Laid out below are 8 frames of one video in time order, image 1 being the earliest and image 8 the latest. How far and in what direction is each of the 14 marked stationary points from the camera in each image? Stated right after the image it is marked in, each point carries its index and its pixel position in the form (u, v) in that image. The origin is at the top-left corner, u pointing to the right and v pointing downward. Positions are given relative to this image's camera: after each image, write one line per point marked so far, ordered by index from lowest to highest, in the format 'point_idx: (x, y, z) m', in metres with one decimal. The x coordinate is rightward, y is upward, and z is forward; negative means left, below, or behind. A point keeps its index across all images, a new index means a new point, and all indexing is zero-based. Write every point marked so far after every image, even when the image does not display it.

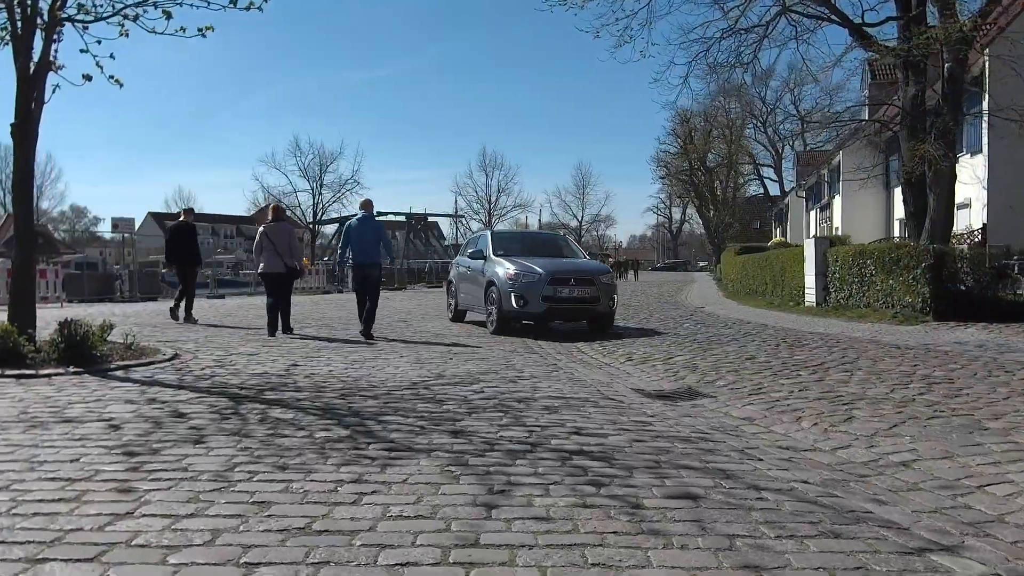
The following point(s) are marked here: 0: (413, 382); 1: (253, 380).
0: (-0.9, -0.8, +7.3) m
1: (-2.3, -0.8, +7.3) m
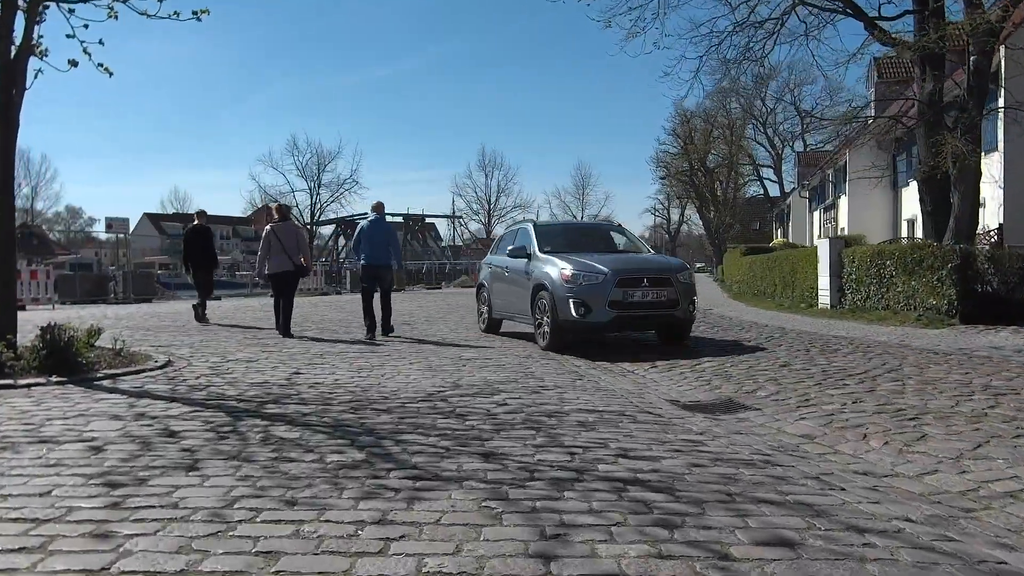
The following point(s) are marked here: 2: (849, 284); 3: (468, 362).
0: (-0.7, -0.9, +6.7) m
1: (-2.1, -0.8, +6.6) m
2: (+7.8, +0.1, +18.9) m
3: (-0.5, -0.8, +9.3) m
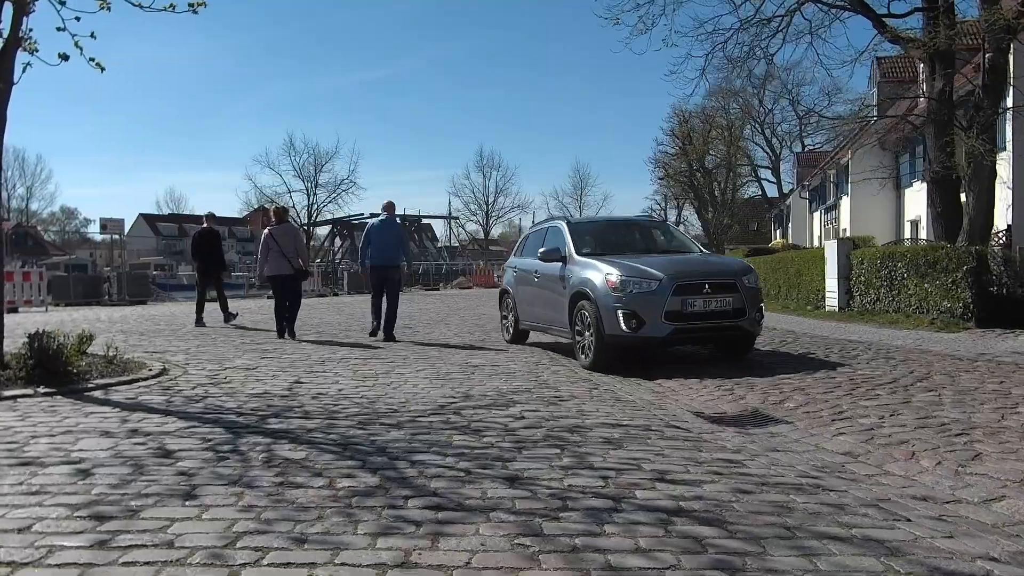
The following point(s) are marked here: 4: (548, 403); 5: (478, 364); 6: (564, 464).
0: (-0.6, -0.9, +6.3) m
1: (-2.0, -0.9, +6.2) m
2: (+7.8, 0.0, +18.6) m
3: (-0.4, -0.9, +8.9) m
4: (+0.3, -0.9, +6.5) m
5: (-0.4, -0.9, +9.4) m
6: (+0.3, -0.9, +4.4) m
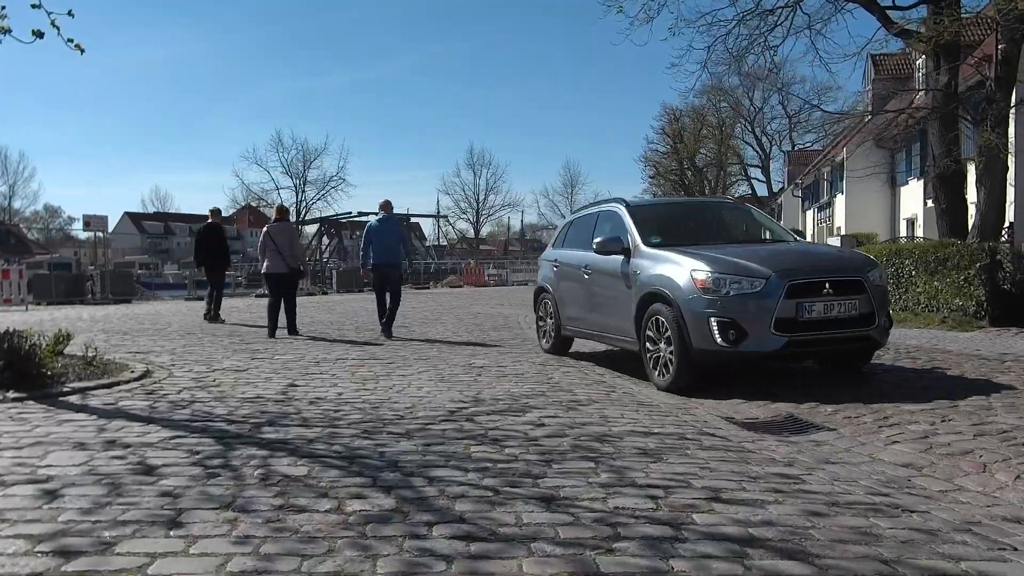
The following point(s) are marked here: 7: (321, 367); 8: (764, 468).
0: (-0.4, -0.9, +5.8) m
1: (-1.9, -0.8, +5.7) m
2: (+7.8, +0.1, +18.2) m
3: (-0.3, -0.8, +8.4) m
4: (+0.4, -0.9, +6.0) m
5: (-0.3, -0.8, +8.9) m
6: (+0.4, -0.9, +3.8) m
7: (-1.9, -0.8, +8.3) m
8: (+1.3, -0.9, +4.2) m
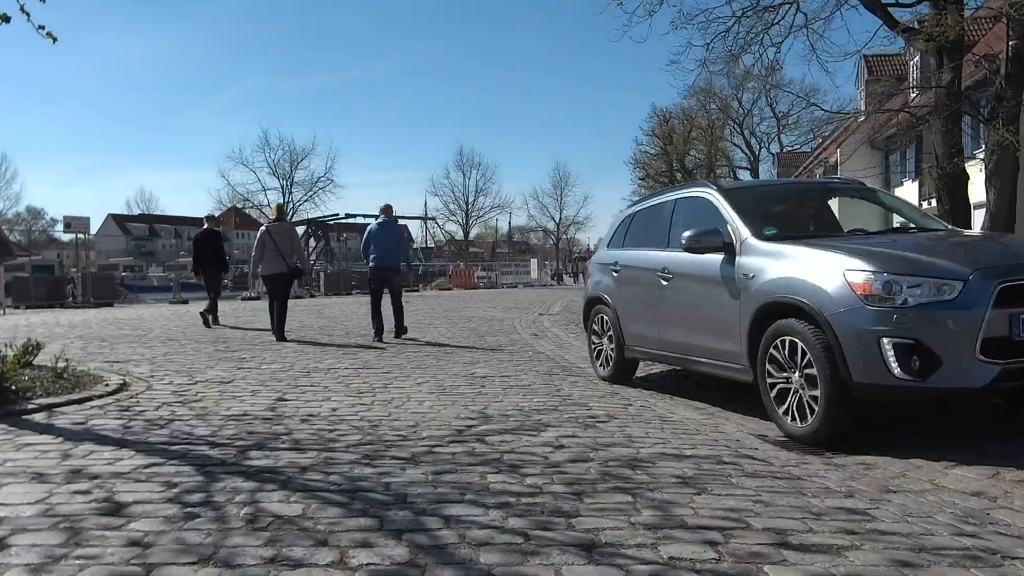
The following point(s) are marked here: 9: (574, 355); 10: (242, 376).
0: (-0.4, -0.9, +5.3) m
1: (-1.8, -0.9, +5.1) m
2: (+7.7, 0.0, +17.8) m
3: (-0.3, -0.9, +7.9) m
4: (+0.5, -0.9, +5.5) m
5: (-0.3, -0.9, +8.4) m
6: (+0.5, -0.9, +3.3) m
7: (-1.9, -0.8, +7.7) m
8: (+1.4, -1.0, +3.7) m
9: (+0.8, -0.9, +11.4) m
10: (-2.5, -0.8, +7.8) m
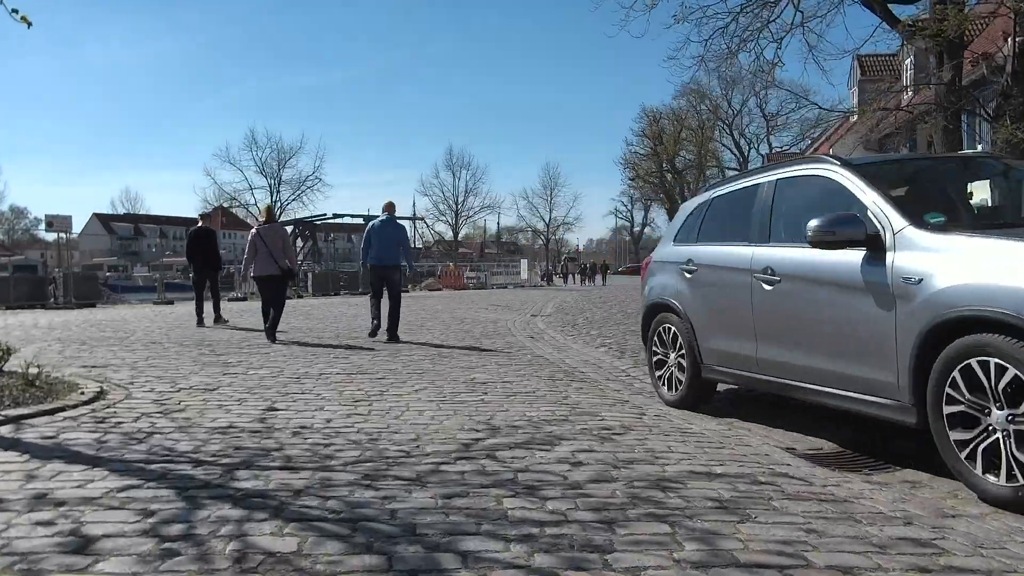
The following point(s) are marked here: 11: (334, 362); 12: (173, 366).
0: (-0.3, -0.9, +4.8) m
1: (-1.7, -0.9, +4.7) m
2: (+7.5, 0.0, +17.5) m
3: (-0.3, -0.9, +7.4) m
4: (+0.5, -0.9, +5.1) m
5: (-0.3, -0.9, +7.9) m
6: (+0.6, -0.9, +2.9) m
7: (-1.8, -0.9, +7.3) m
8: (+1.5, -1.0, +3.3) m
9: (+0.8, -0.9, +11.0) m
10: (-2.5, -0.8, +7.3) m
11: (-2.0, -0.8, +9.3) m
12: (-3.6, -0.8, +8.7) m
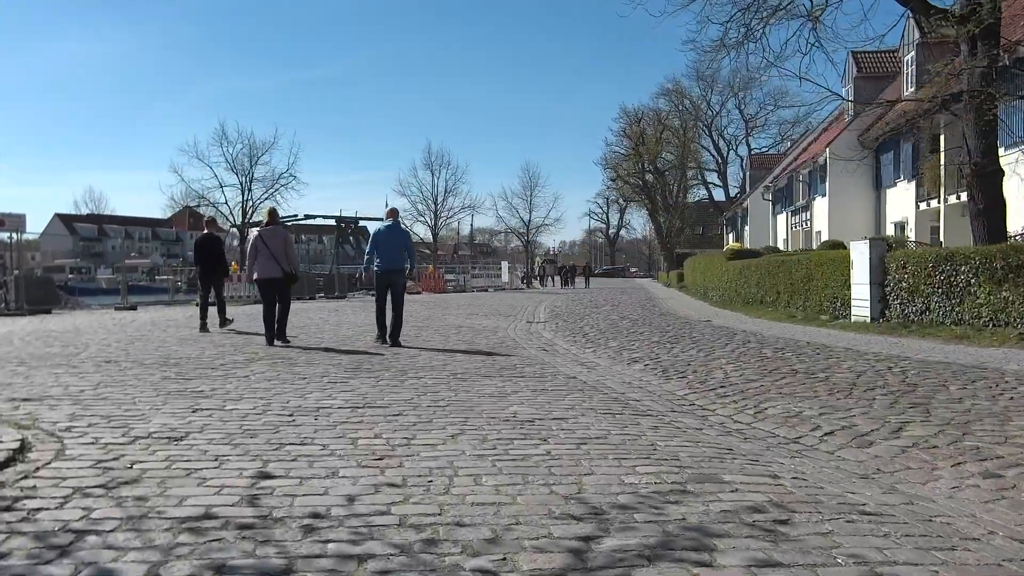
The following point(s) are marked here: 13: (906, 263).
0: (+0.2, -1.0, +3.1) m
1: (-1.2, -1.0, +2.9) m
2: (+7.6, -0.1, +16.0) m
3: (+0.1, -1.0, +5.7) m
4: (+1.1, -1.0, +3.4) m
5: (+0.2, -1.0, +6.2) m
6: (+1.2, -1.0, +1.2) m
7: (-1.4, -0.9, +5.5) m
8: (+2.0, -1.0, +1.7) m
9: (+1.1, -1.0, +9.3) m
10: (-2.1, -0.9, +5.5) m
11: (-1.6, -0.9, +7.5) m
12: (-3.2, -0.9, +6.8) m
13: (+7.7, +0.5, +16.1) m
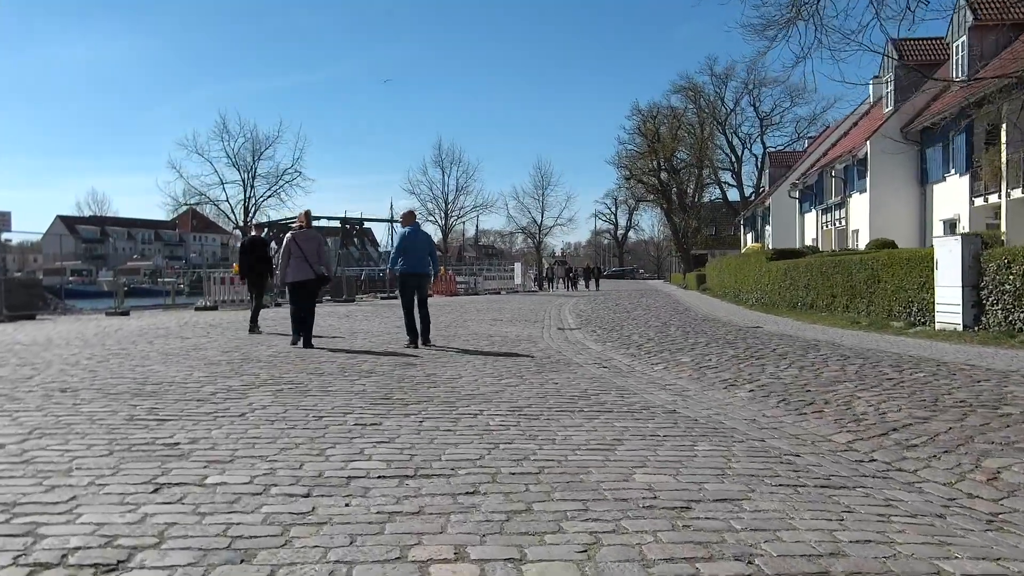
0: (+0.9, -1.0, +0.9) m
1: (-0.5, -1.0, +0.7) m
2: (+8.3, -0.2, +13.8) m
3: (+0.8, -1.0, +3.5) m
4: (+1.7, -1.0, +1.1) m
5: (+0.8, -1.0, +4.0) m
6: (+1.9, -1.0, -1.0) m
7: (-0.7, -1.0, +3.3) m
8: (+2.7, -1.1, -0.6) m
9: (+1.8, -1.1, +7.0) m
10: (-1.4, -1.0, +3.3) m
11: (-1.0, -1.0, +5.3) m
12: (-2.5, -0.9, +4.6) m
13: (+8.5, +0.4, +13.9) m
